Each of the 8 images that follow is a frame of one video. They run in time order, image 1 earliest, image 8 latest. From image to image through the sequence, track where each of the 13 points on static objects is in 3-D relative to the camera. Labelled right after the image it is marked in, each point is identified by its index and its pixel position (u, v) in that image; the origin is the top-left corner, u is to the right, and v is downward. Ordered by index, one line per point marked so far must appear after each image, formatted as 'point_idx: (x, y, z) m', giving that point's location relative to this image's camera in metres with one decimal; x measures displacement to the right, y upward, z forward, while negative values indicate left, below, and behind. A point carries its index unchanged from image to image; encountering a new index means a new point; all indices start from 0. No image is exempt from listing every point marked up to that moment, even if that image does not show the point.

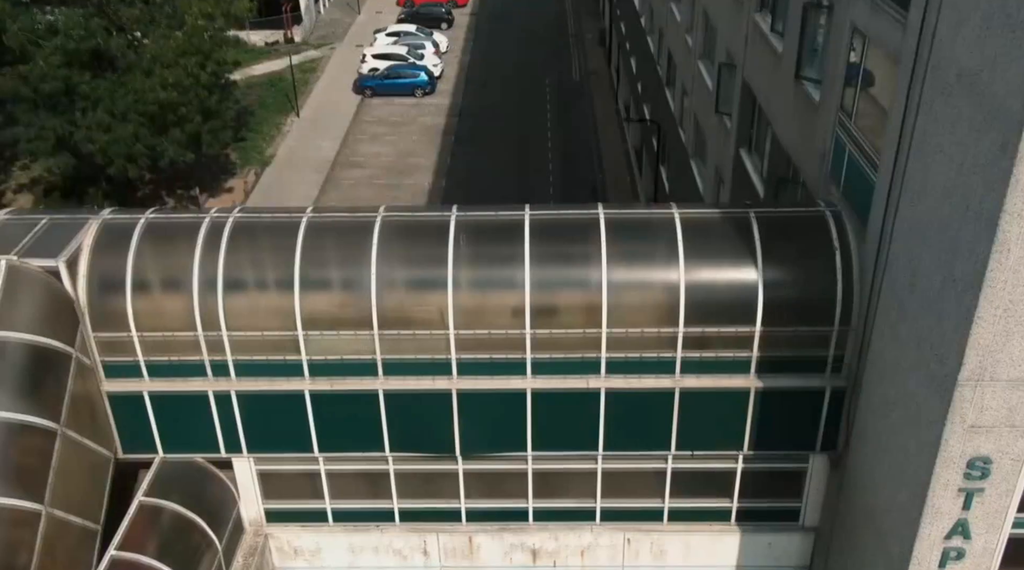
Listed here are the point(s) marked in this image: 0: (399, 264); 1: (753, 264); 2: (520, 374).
0: (-2.2, +0.4, +19.0) m
1: (+4.5, +0.4, +18.8) m
2: (+0.2, -1.7, +19.3) m
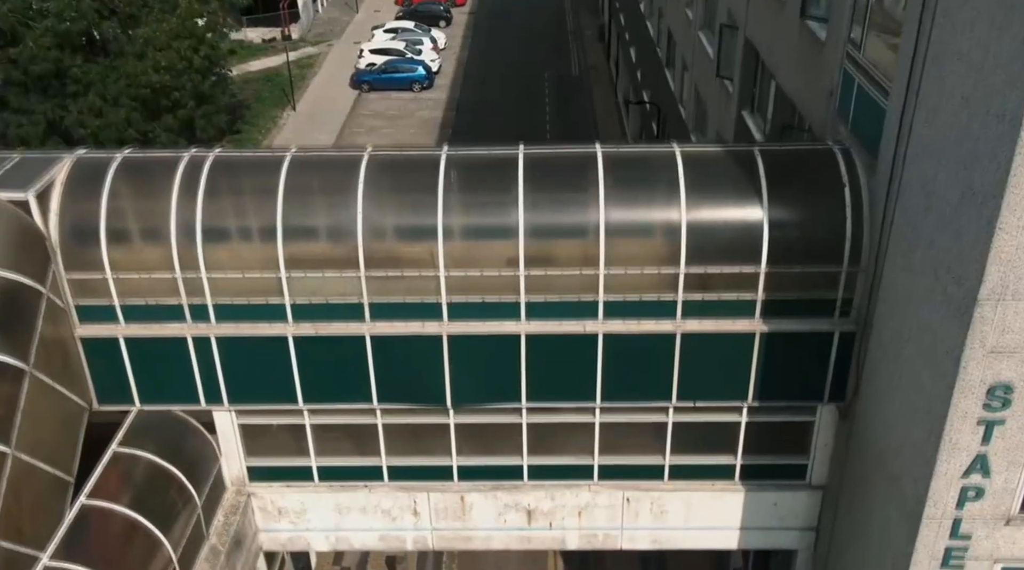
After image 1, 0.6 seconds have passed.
0: (-2.3, +1.5, +18.1) m
1: (+4.4, +1.5, +17.9) m
2: (0.0, -0.6, +18.4) m
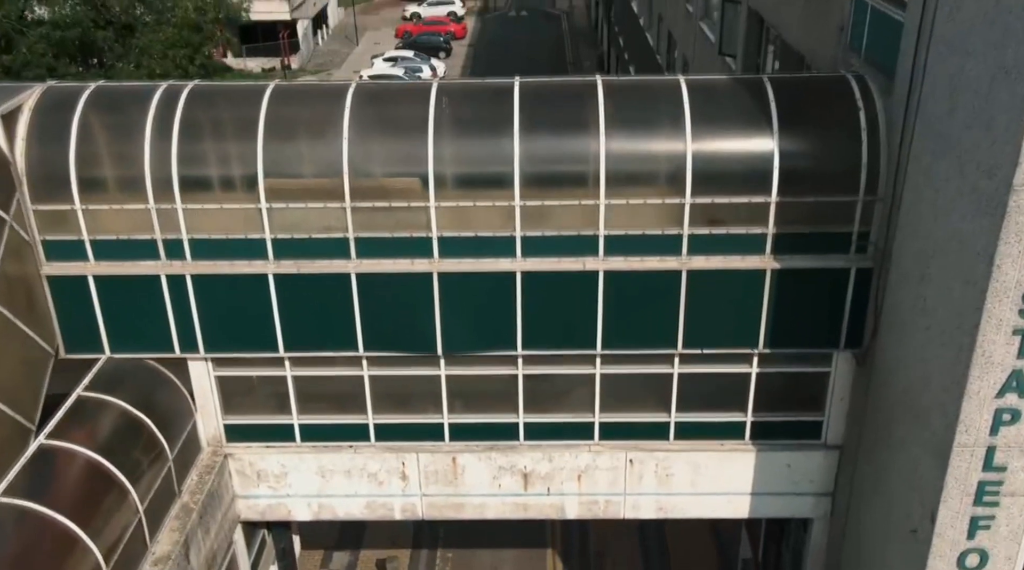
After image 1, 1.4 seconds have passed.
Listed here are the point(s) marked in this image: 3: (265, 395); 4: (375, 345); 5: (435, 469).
0: (-2.4, +2.6, +17.1) m
1: (+4.3, +2.6, +16.9) m
2: (-0.1, +0.5, +17.3) m
3: (-4.6, -2.0, +18.9) m
4: (-2.4, -1.1, +18.0) m
5: (-1.5, -3.5, +19.2) m
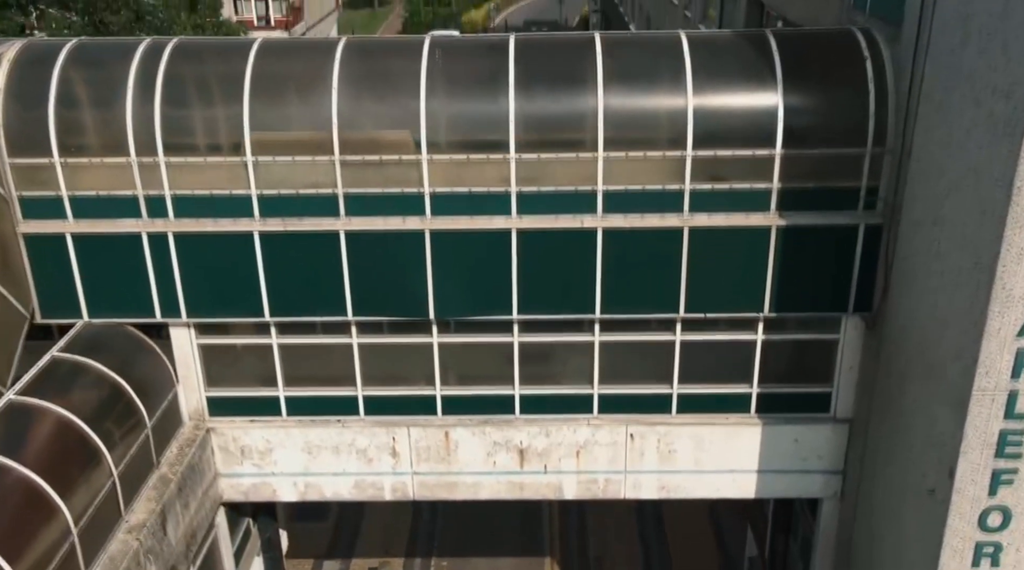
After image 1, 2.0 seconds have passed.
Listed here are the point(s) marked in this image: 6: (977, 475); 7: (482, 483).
0: (-2.5, +3.3, +16.6) m
1: (+4.2, +3.3, +16.4) m
2: (-0.1, +1.2, +16.7) m
3: (-4.7, -1.4, +18.2) m
4: (-2.5, -0.4, +17.3) m
5: (-1.5, -2.9, +18.4) m
6: (+6.4, -2.6, +13.7) m
7: (-0.5, -3.7, +18.7) m
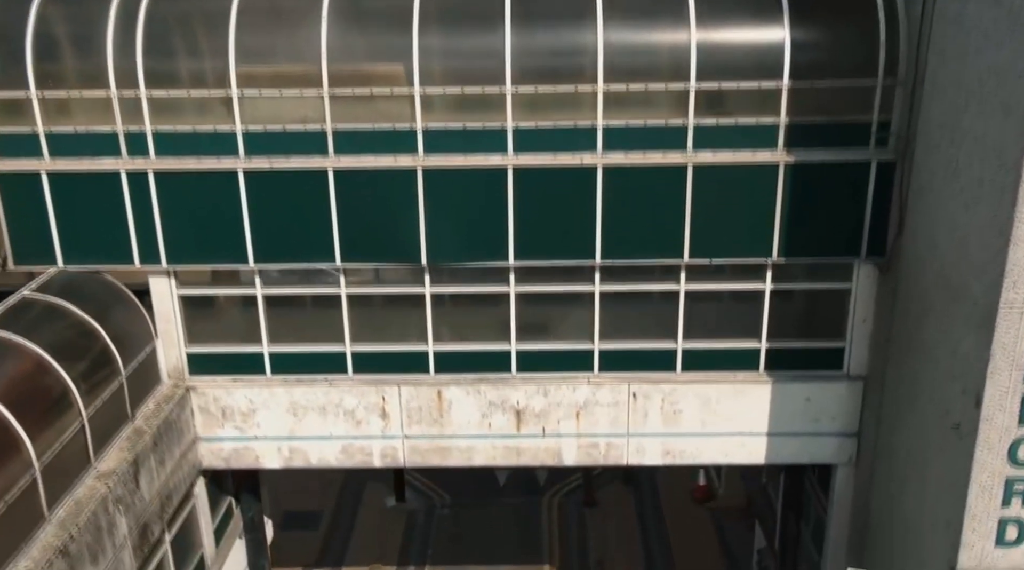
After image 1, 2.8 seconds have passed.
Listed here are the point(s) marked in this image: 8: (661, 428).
0: (-2.5, +4.3, +16.0) m
1: (+4.2, +4.3, +15.8) m
2: (-0.2, +2.1, +16.0) m
3: (-4.8, -0.6, +17.3) m
4: (-2.6, +0.5, +16.5) m
5: (-1.6, -2.1, +17.4) m
6: (+6.3, -1.5, +12.8) m
7: (-0.6, -2.8, +17.7) m
8: (+2.6, -2.5, +17.5) m
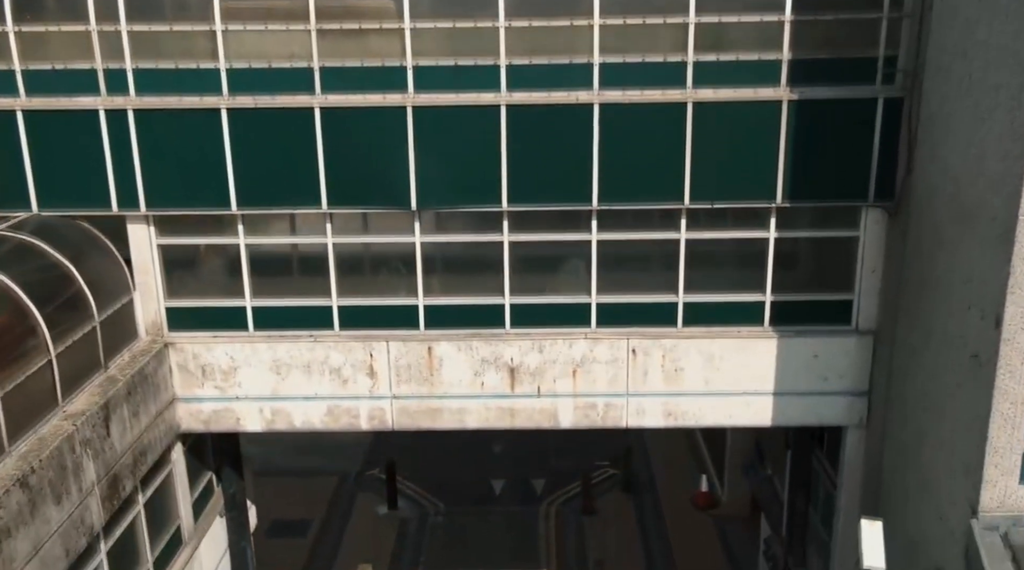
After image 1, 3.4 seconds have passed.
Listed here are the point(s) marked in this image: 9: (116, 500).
0: (-2.6, +5.1, +15.5) m
1: (+4.1, +5.1, +15.4) m
2: (-0.3, +3.0, +15.4) m
3: (-4.9, +0.2, +16.6) m
4: (-2.7, +1.3, +15.8) m
5: (-1.7, -1.3, +16.6) m
6: (+6.2, -0.5, +12.1) m
7: (-0.7, -2.1, +16.8) m
8: (+2.5, -1.7, +16.6) m
9: (-5.7, -3.1, +14.6) m
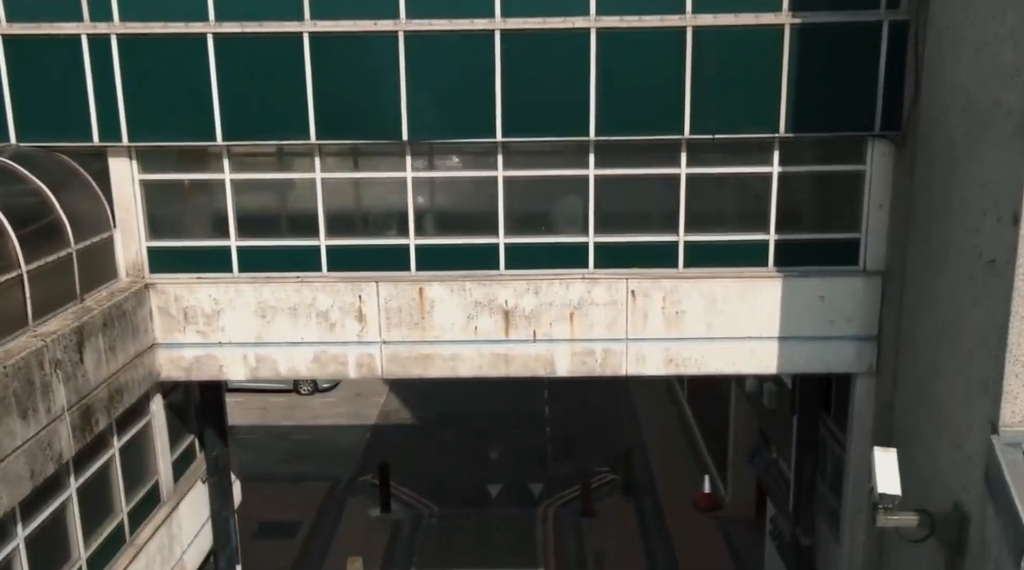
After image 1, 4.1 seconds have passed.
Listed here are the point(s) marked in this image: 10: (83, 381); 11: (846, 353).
0: (-2.7, +6.1, +15.3) m
1: (+4.0, +6.1, +15.1) m
2: (-0.4, +4.0, +15.0) m
3: (-5.0, +1.2, +16.0) m
4: (-2.8, +2.3, +15.3) m
5: (-1.8, -0.3, +16.0) m
6: (+6.1, +0.7, +11.5) m
7: (-0.8, -1.1, +16.1) m
8: (+2.4, -0.7, +16.0) m
9: (-5.8, -2.0, +13.8) m
10: (-5.8, -1.3, +13.7) m
11: (+5.3, -1.1, +16.0) m
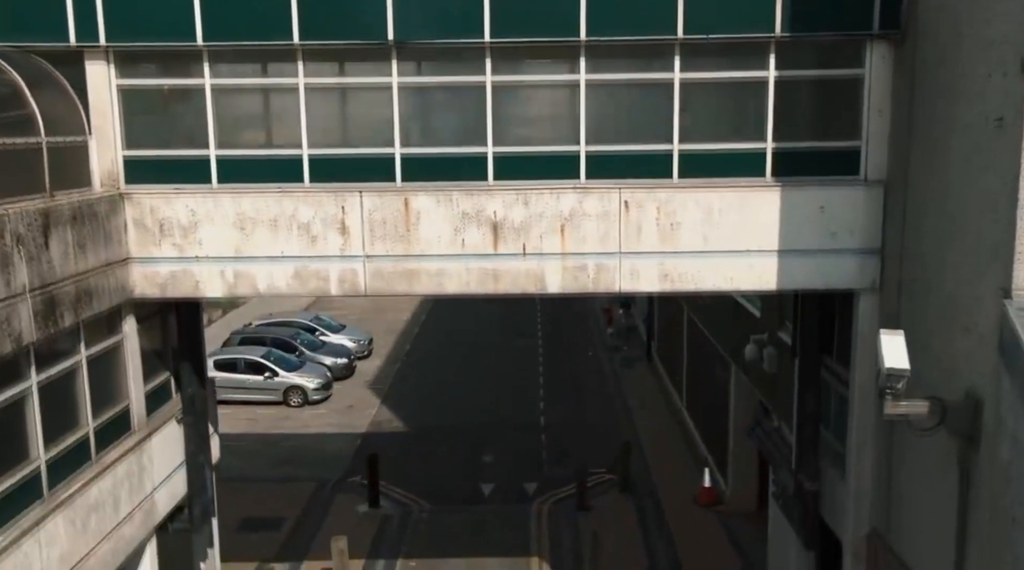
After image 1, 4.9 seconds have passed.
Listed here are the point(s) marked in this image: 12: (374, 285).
0: (-2.8, +7.5, +15.1) m
1: (+3.8, +7.5, +14.9) m
2: (-0.5, +5.4, +14.7) m
3: (-5.2, +2.5, +15.5) m
4: (-2.9, +3.7, +14.9) m
5: (-2.0, +1.0, +15.4) m
6: (+6.0, +2.4, +11.0) m
7: (-1.0, +0.2, +15.5) m
8: (+2.2, +0.6, +15.4) m
9: (-6.0, -0.5, +13.1) m
10: (-6.0, +0.2, +13.1) m
11: (+5.1, +0.2, +15.4) m
12: (-2.1, 0.0, +15.6) m
